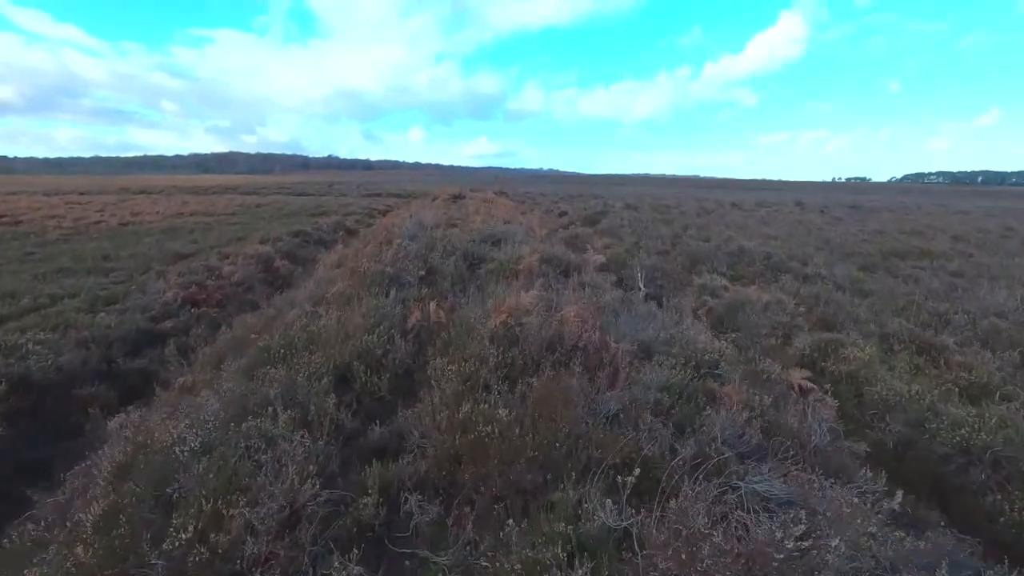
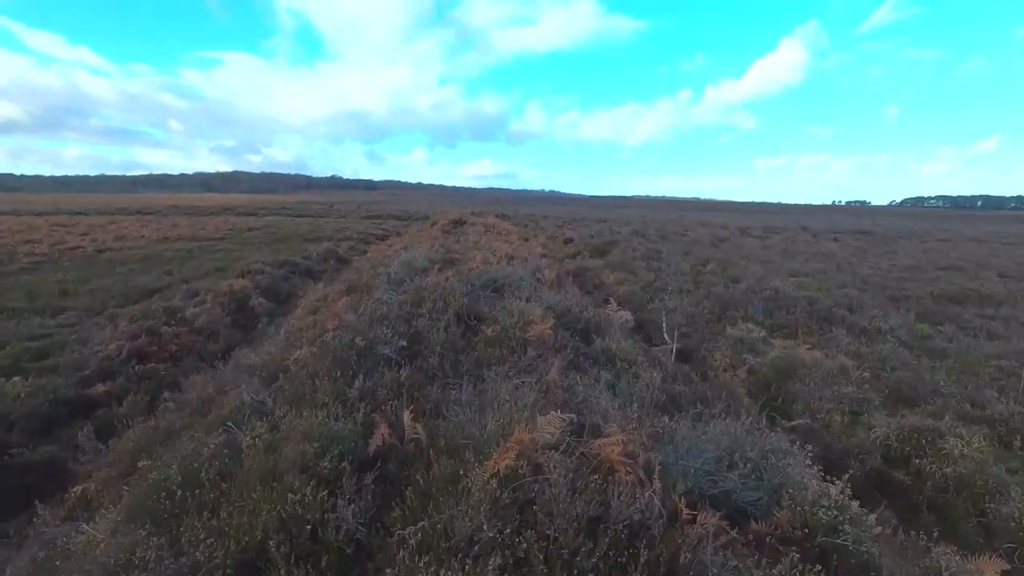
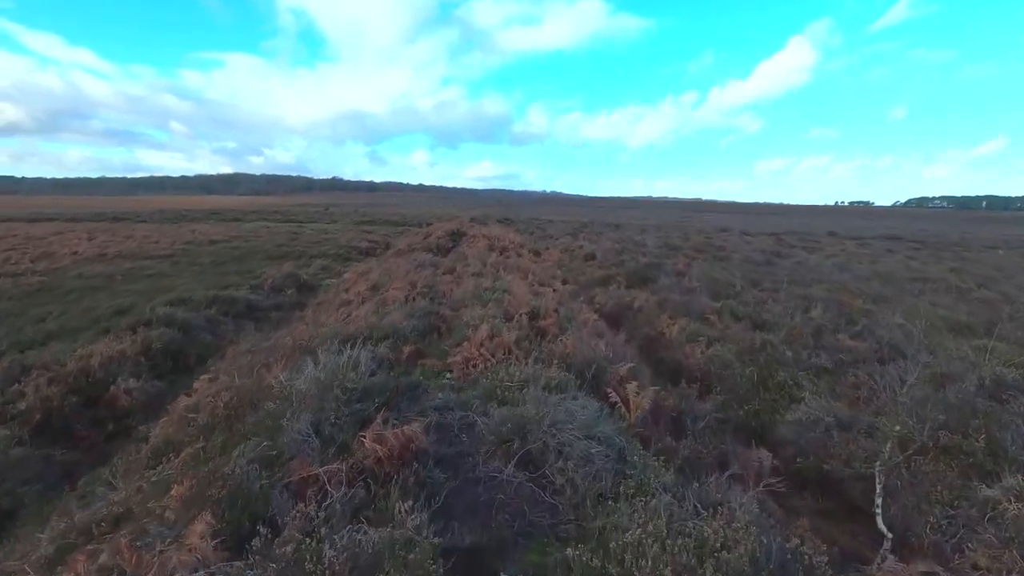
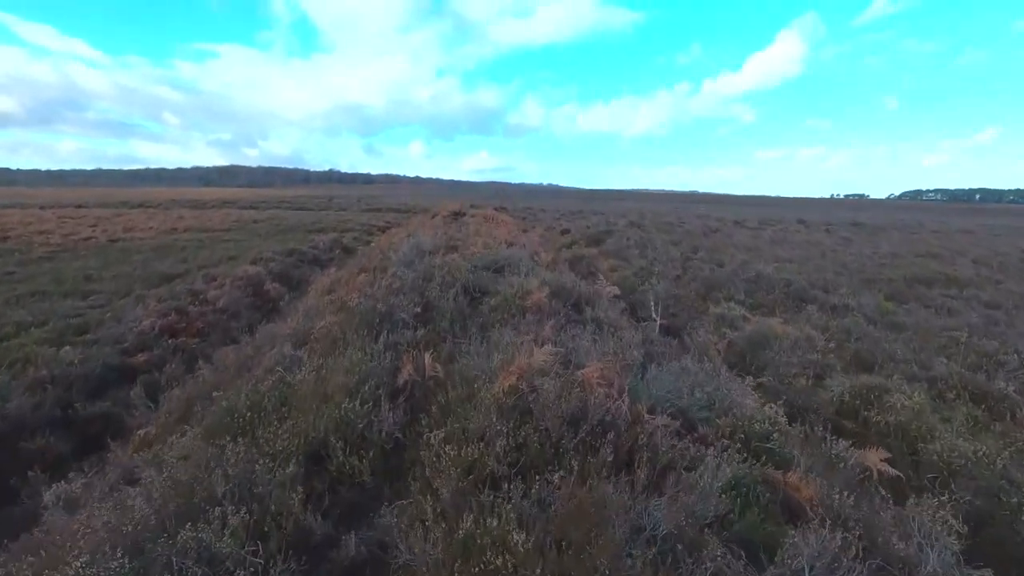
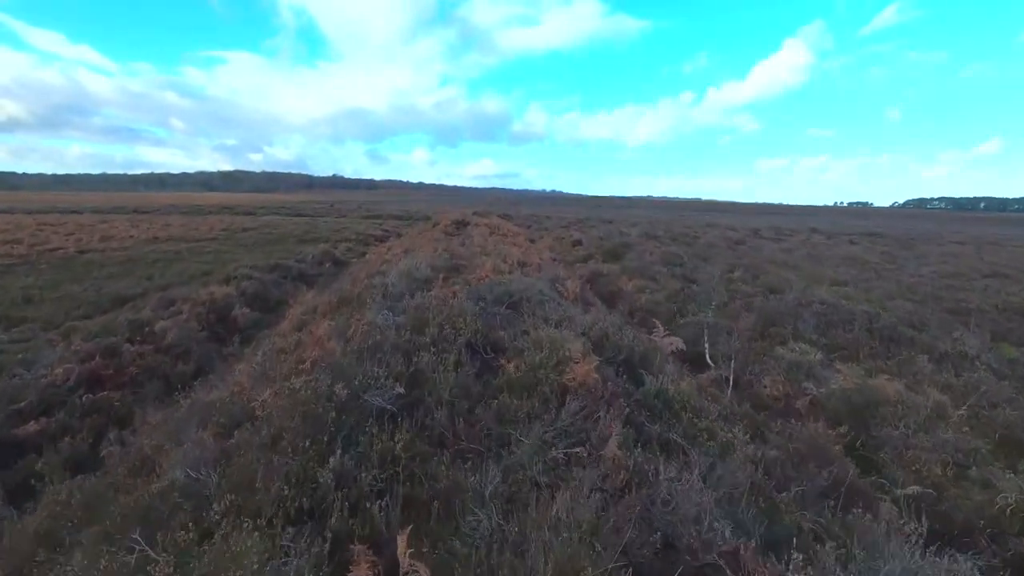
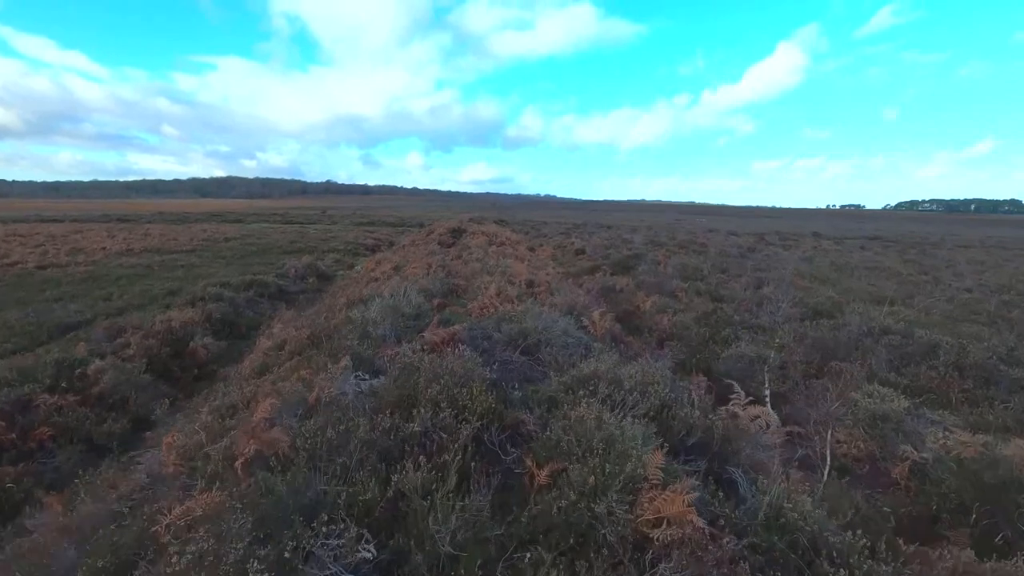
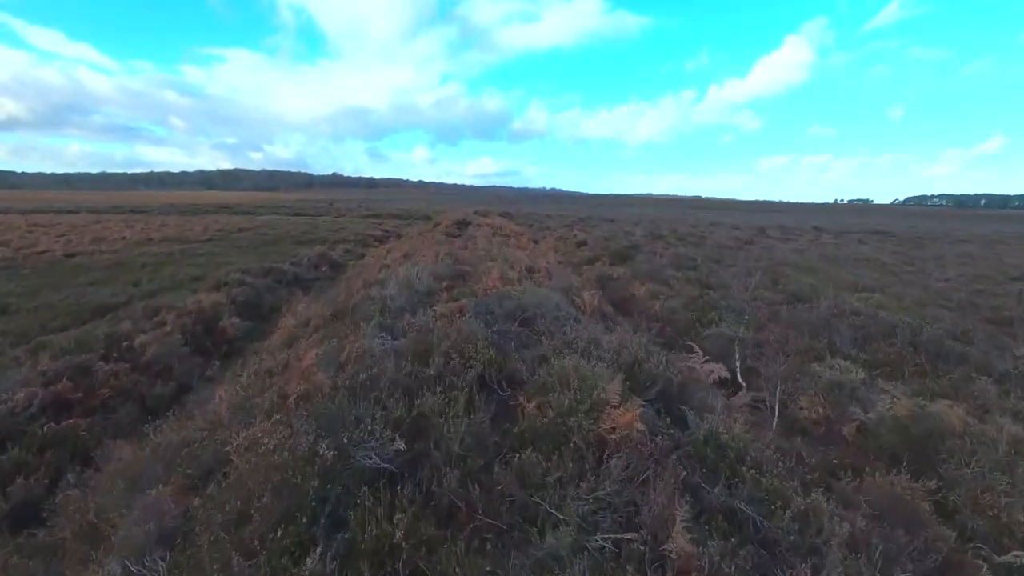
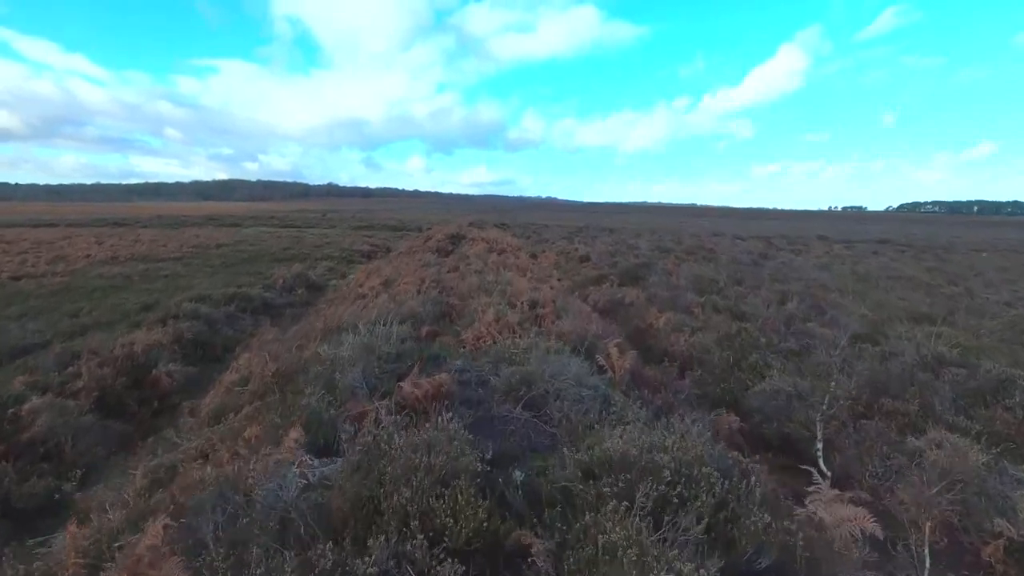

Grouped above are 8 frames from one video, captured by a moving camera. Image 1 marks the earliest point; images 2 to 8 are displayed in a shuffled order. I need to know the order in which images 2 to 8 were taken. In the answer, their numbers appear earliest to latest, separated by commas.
4, 2, 5, 7, 6, 8, 3
